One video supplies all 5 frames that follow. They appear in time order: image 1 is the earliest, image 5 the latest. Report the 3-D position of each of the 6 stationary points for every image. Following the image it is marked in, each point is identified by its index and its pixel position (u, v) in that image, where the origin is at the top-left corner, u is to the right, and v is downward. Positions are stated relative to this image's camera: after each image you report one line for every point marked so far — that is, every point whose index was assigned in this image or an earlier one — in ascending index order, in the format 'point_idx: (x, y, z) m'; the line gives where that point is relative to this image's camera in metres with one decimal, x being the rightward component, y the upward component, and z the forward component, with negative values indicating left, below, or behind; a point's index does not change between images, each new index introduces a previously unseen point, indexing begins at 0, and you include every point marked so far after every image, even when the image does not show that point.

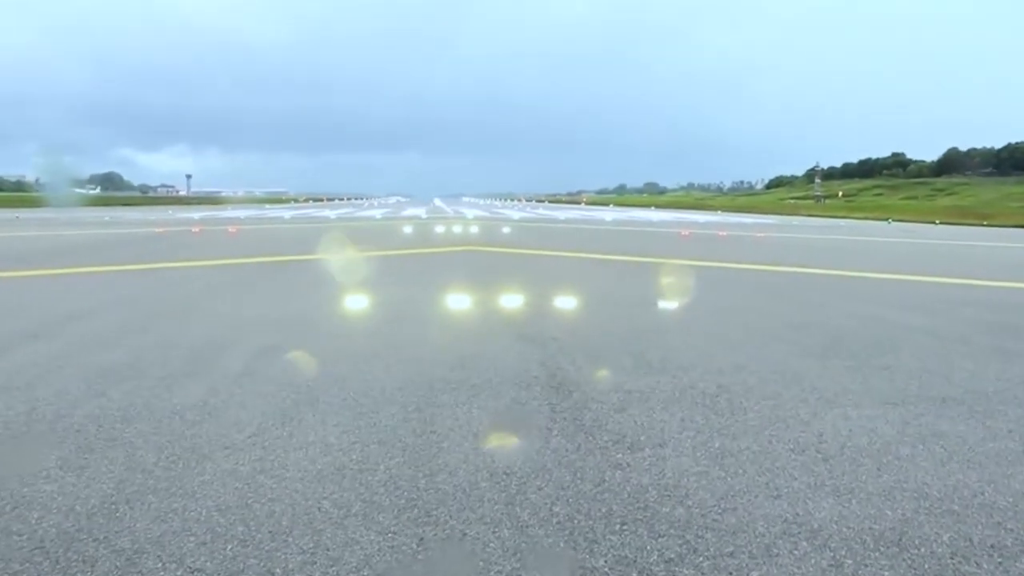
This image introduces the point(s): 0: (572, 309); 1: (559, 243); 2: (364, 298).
0: (+0.6, -0.3, +7.8) m
1: (+1.0, +0.9, +15.4) m
2: (-1.7, -0.1, +8.3) m
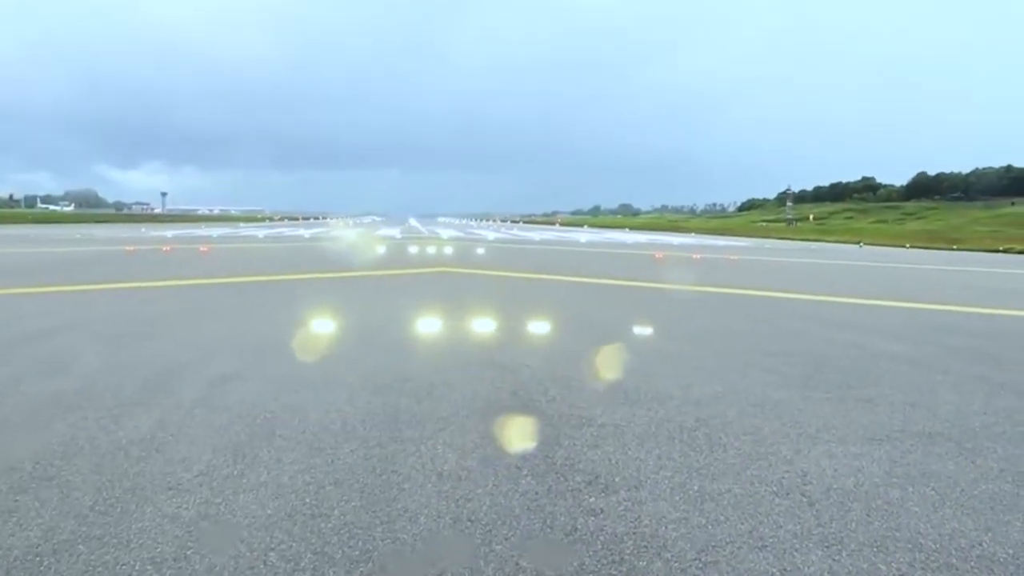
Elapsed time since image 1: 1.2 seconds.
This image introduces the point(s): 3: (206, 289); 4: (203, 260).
0: (+0.3, -0.5, +7.6) m
1: (+0.4, +0.4, +15.1) m
2: (-2.0, -0.4, +8.0) m
3: (-4.2, -0.1, +10.0) m
4: (-6.6, +0.5, +15.7) m
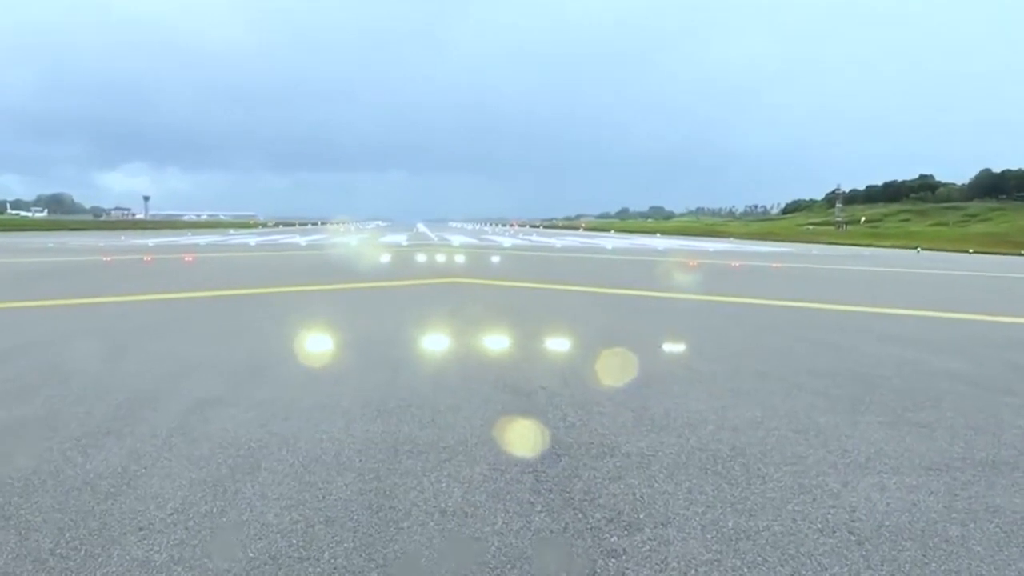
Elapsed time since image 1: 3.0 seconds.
0: (+0.5, -0.6, +7.0) m
1: (+0.7, +0.3, +14.6) m
2: (-1.8, -0.5, +7.4) m
3: (-4.0, -0.2, +9.5) m
4: (-6.3, +0.3, +15.2) m
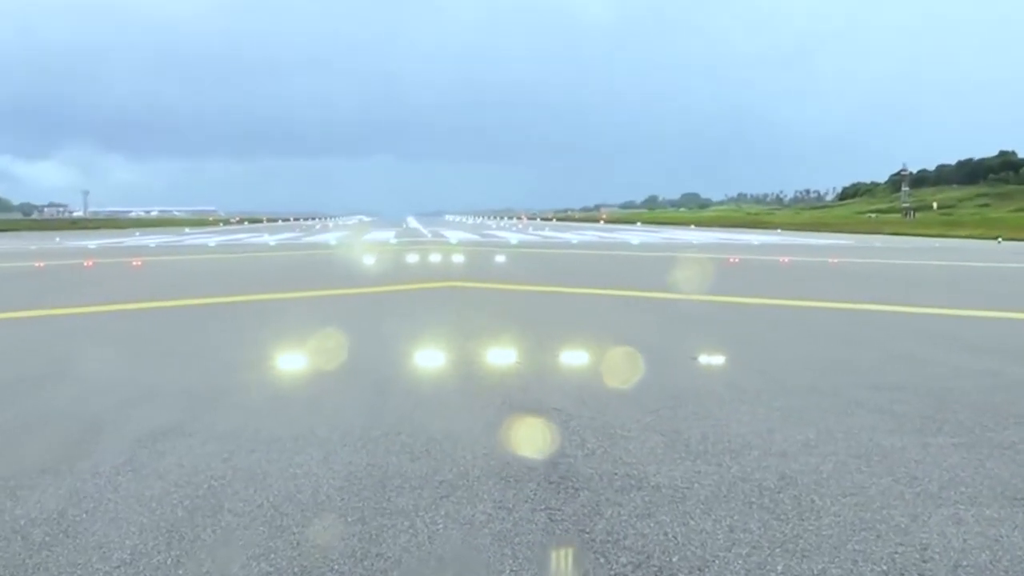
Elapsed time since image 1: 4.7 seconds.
0: (+0.5, -0.6, +6.2) m
1: (+0.9, +0.3, +13.8) m
2: (-1.8, -0.5, +6.7) m
3: (-3.9, -0.3, +8.8) m
4: (-6.1, +0.3, +14.5) m
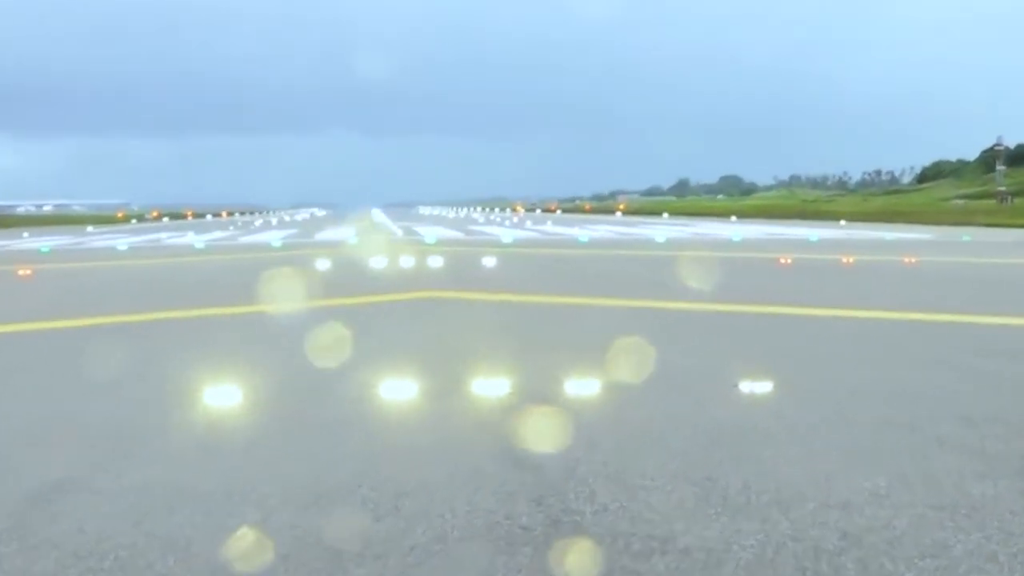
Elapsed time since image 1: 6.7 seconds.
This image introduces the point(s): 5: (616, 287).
0: (+0.5, -0.7, +5.3) m
1: (+0.9, +0.3, +12.8) m
2: (-1.8, -0.6, +5.8) m
3: (-3.9, -0.3, +7.9) m
4: (-6.1, +0.2, +13.7) m
5: (+1.7, +0.2, +11.8) m
